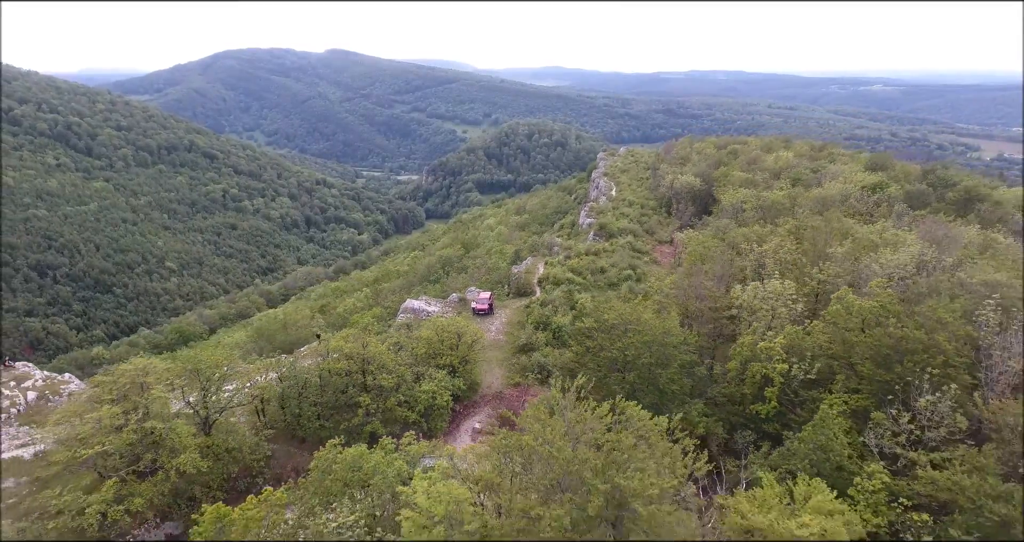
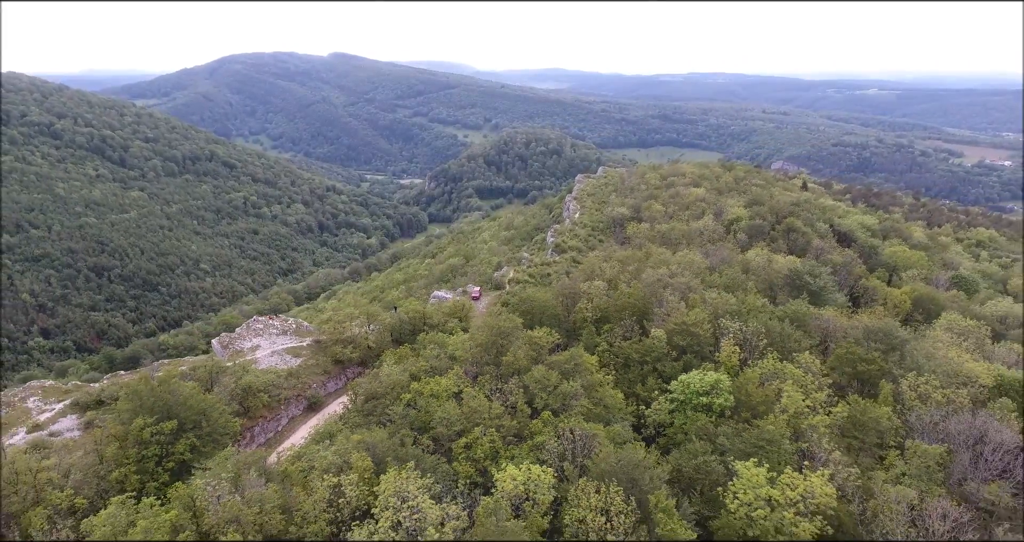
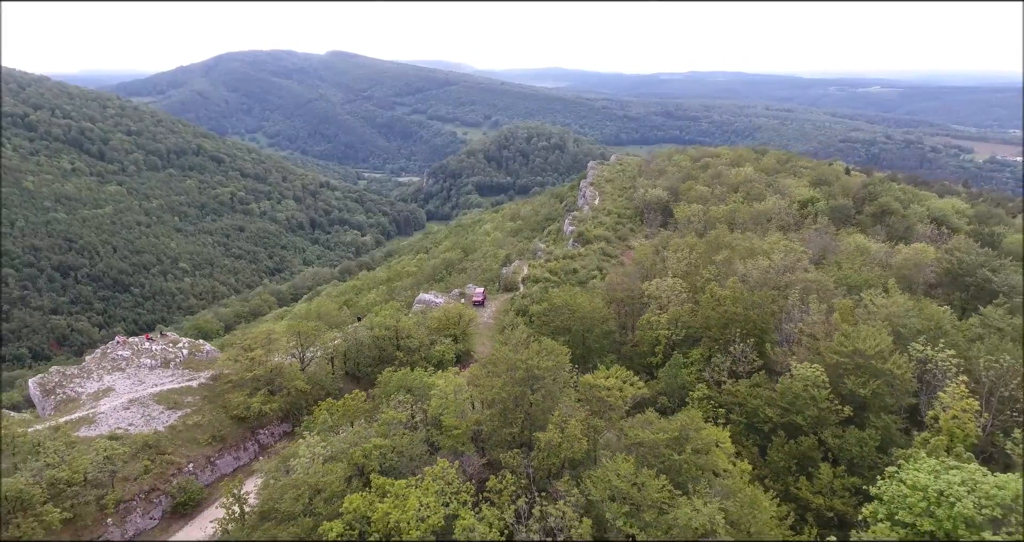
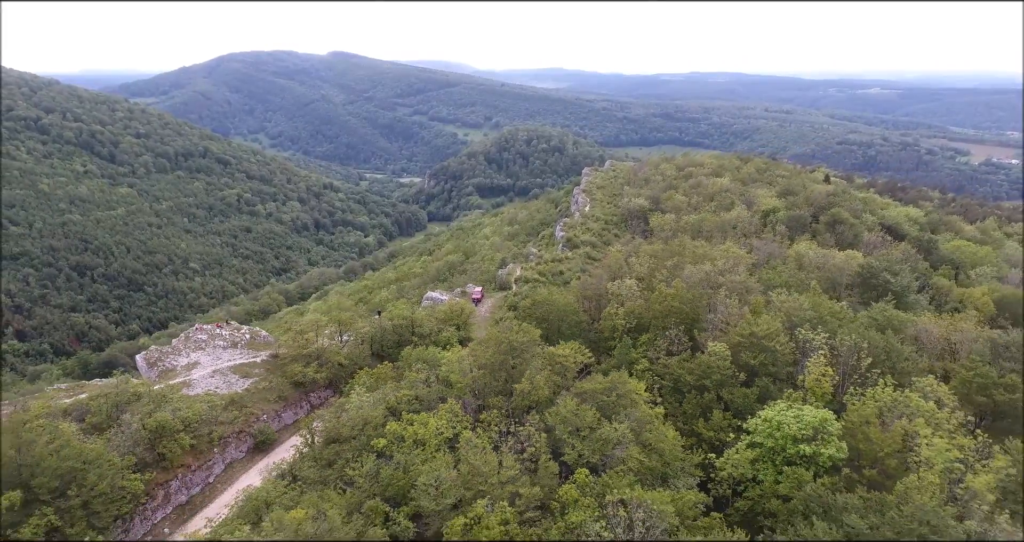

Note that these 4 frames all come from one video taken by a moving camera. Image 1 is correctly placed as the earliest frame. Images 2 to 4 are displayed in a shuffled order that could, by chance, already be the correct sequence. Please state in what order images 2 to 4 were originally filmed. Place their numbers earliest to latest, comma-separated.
3, 4, 2
